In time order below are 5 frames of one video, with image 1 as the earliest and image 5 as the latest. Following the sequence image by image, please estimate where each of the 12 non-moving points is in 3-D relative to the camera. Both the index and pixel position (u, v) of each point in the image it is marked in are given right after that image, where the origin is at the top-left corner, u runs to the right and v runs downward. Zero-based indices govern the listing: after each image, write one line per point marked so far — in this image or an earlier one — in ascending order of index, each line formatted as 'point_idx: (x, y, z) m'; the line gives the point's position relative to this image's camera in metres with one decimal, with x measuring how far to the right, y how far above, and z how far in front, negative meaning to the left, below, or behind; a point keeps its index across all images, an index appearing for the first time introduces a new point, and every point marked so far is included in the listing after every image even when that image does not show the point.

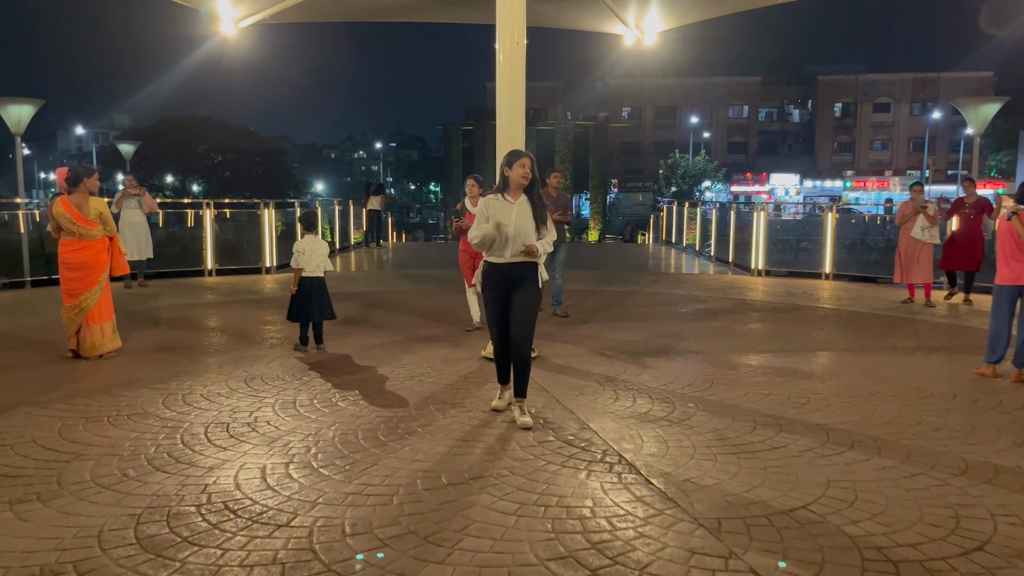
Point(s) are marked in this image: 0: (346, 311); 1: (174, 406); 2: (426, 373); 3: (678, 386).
0: (-2.1, -0.3, +9.6) m
1: (-2.4, -0.9, +5.5) m
2: (-0.7, -0.7, +6.5) m
3: (+1.3, -0.8, +6.2) m
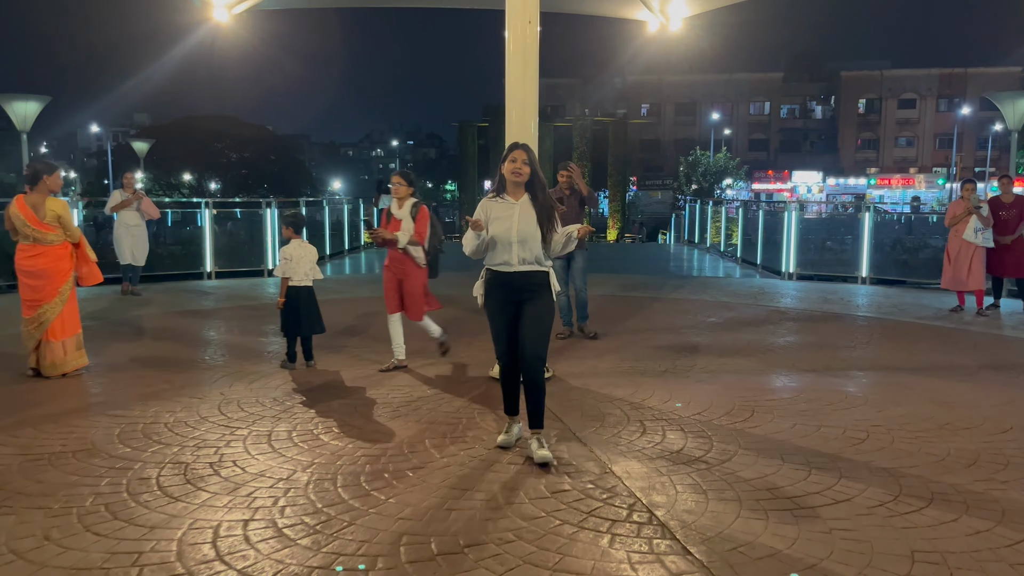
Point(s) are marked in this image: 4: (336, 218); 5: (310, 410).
0: (-1.9, -0.4, +8.9) m
1: (-2.4, -0.9, +4.8) m
2: (-0.6, -0.8, +5.7) m
3: (+1.4, -0.9, +5.4) m
4: (-4.1, +1.7, +18.0) m
5: (-1.4, -0.9, +5.5) m
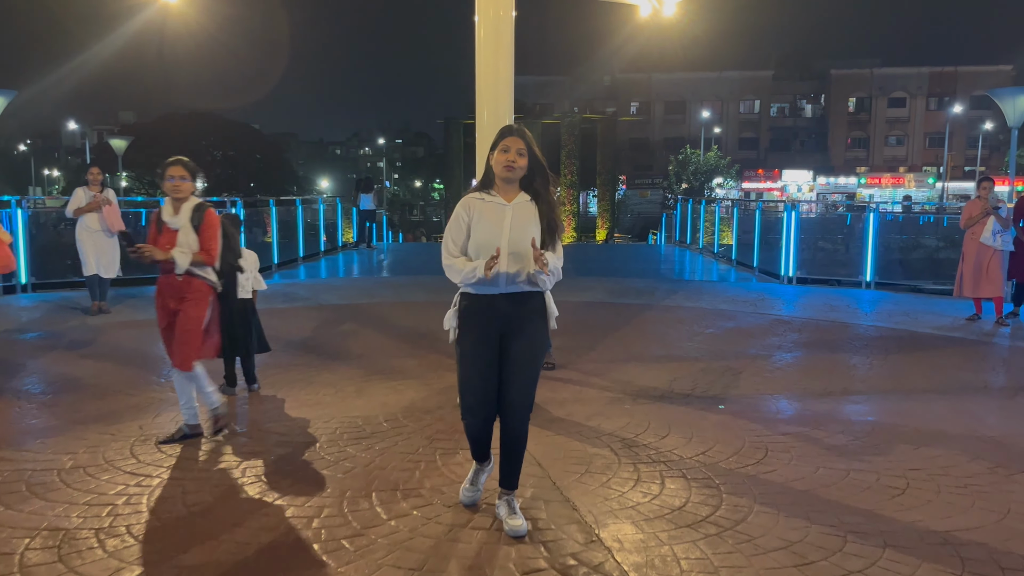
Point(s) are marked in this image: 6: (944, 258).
0: (-2.1, -0.5, +8.0) m
1: (-2.5, -1.0, +3.9) m
2: (-0.8, -0.9, +4.8) m
3: (+1.2, -1.0, +4.5) m
4: (-4.4, +1.6, +17.1) m
5: (-1.6, -1.0, +4.6) m
6: (+6.1, +0.6, +12.1) m
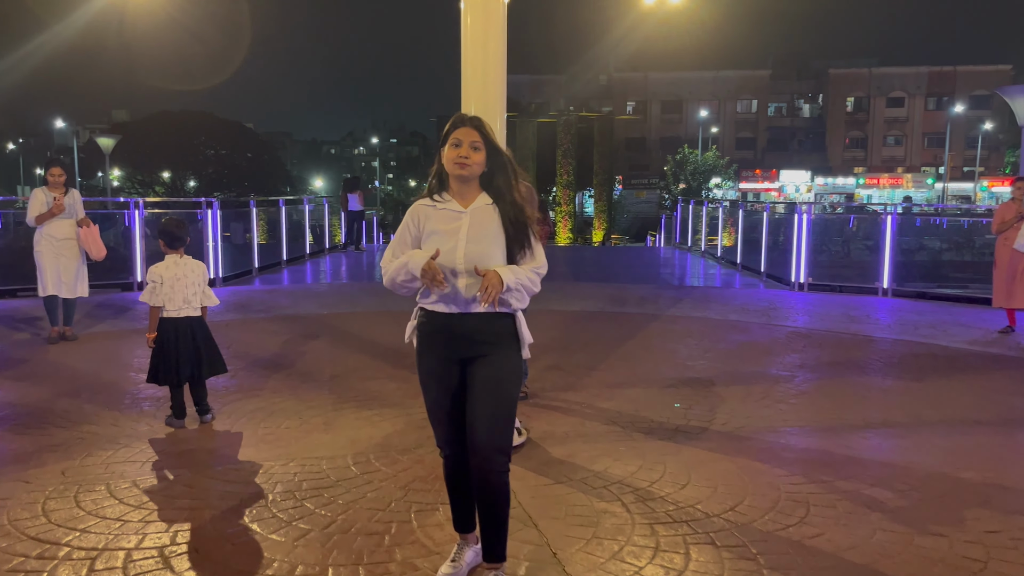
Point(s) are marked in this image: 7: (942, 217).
0: (-2.2, -0.6, +7.2) m
1: (-2.6, -1.2, +3.1) m
2: (-0.9, -1.0, +4.1) m
3: (+1.2, -1.1, +3.8) m
4: (-4.5, +1.5, +16.3) m
5: (-1.6, -1.1, +3.8) m
6: (+6.1, +0.4, +11.4) m
7: (+6.2, +1.0, +11.3) m
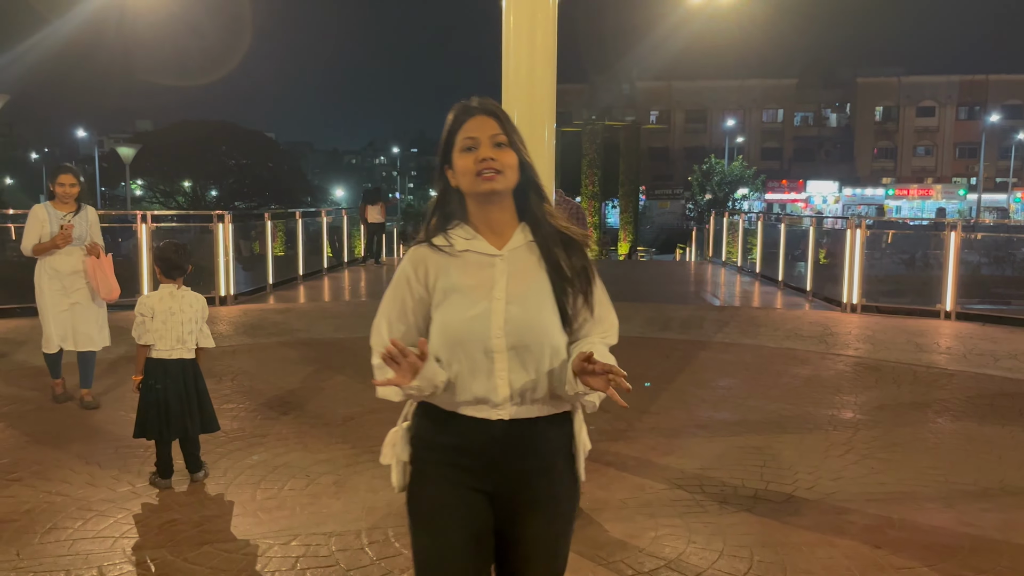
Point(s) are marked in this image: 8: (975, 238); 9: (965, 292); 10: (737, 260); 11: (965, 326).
0: (-1.9, -0.8, +6.4) m
1: (-2.4, -1.3, +2.4) m
2: (-0.6, -1.2, +3.3) m
3: (+1.4, -1.3, +2.9) m
4: (-4.0, +1.1, +15.6) m
5: (-1.4, -1.3, +3.0) m
6: (+6.5, +0.1, +10.4) m
7: (+6.6, +0.7, +10.4) m
8: (+6.3, +0.6, +10.4) m
9: (+6.4, -0.1, +10.8) m
10: (+5.4, +0.7, +18.4) m
11: (+6.1, -0.5, +10.4) m
